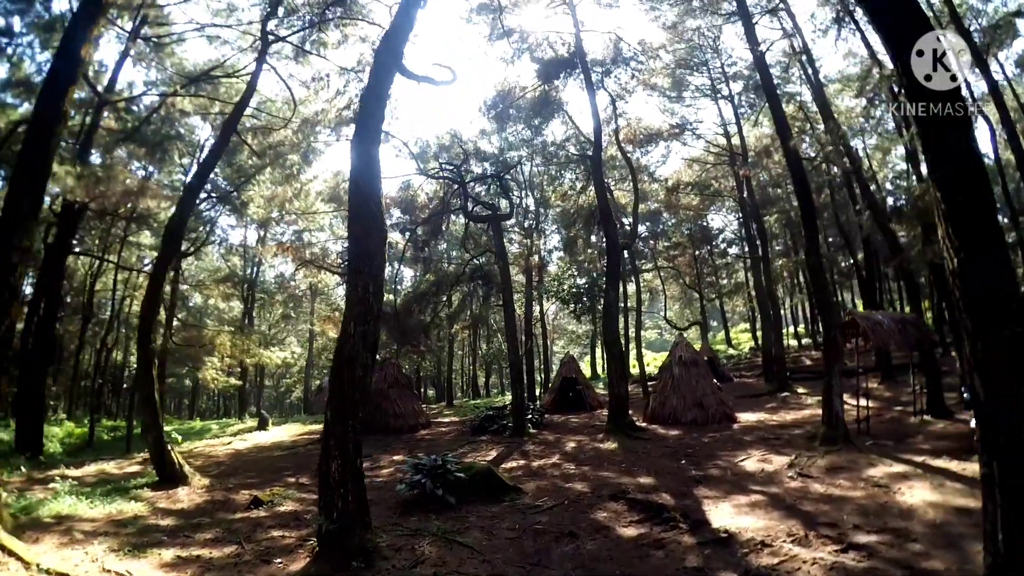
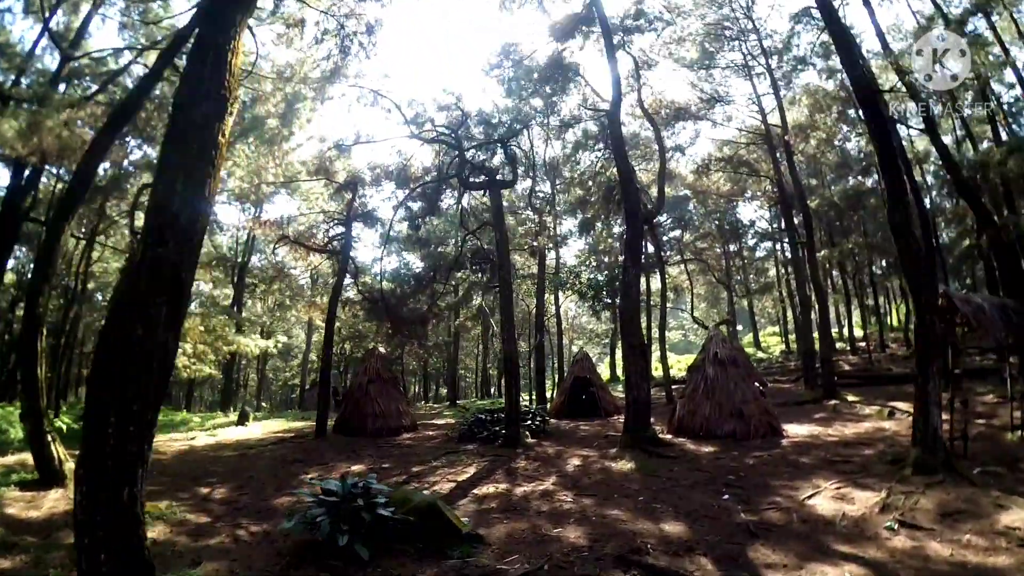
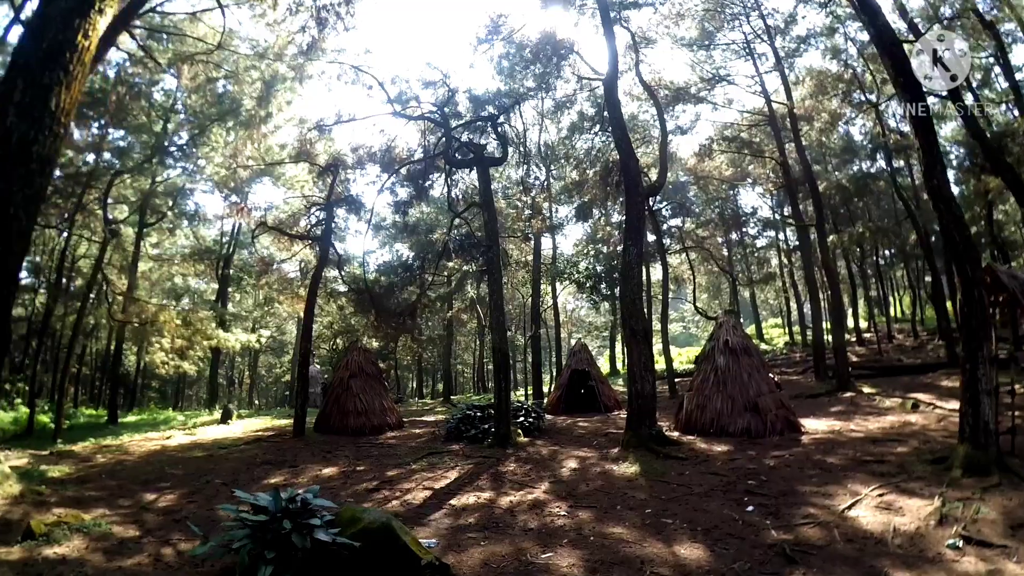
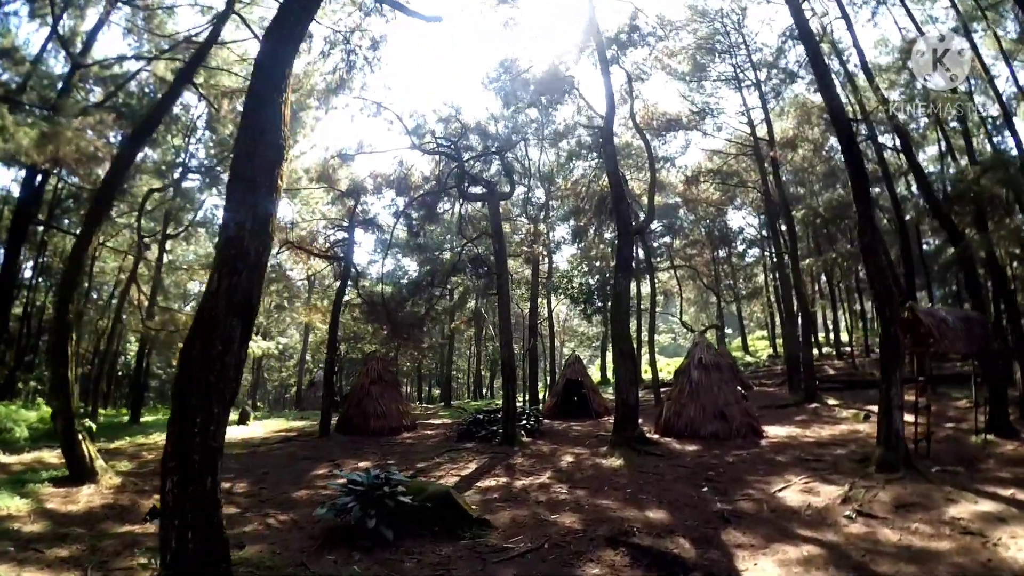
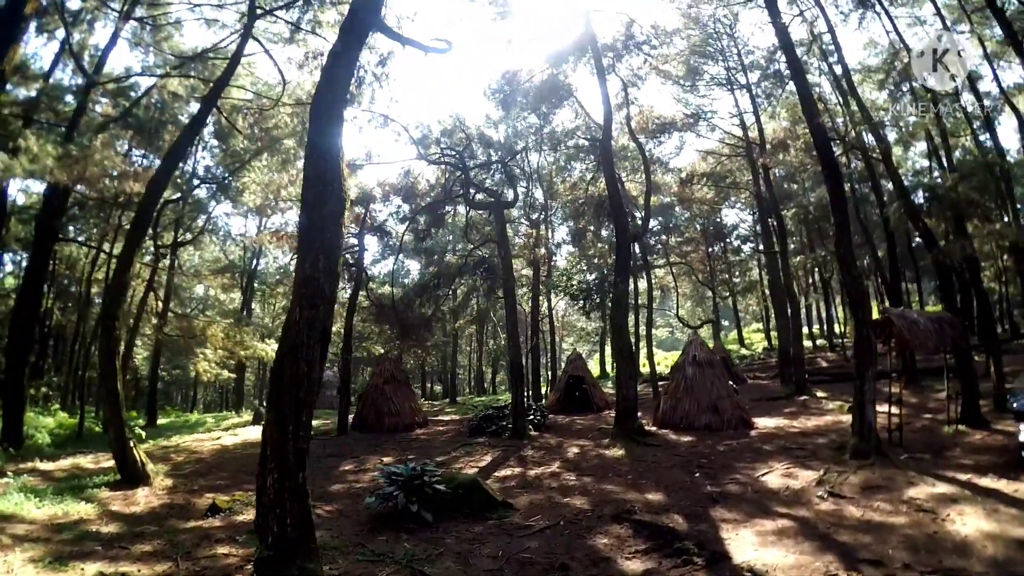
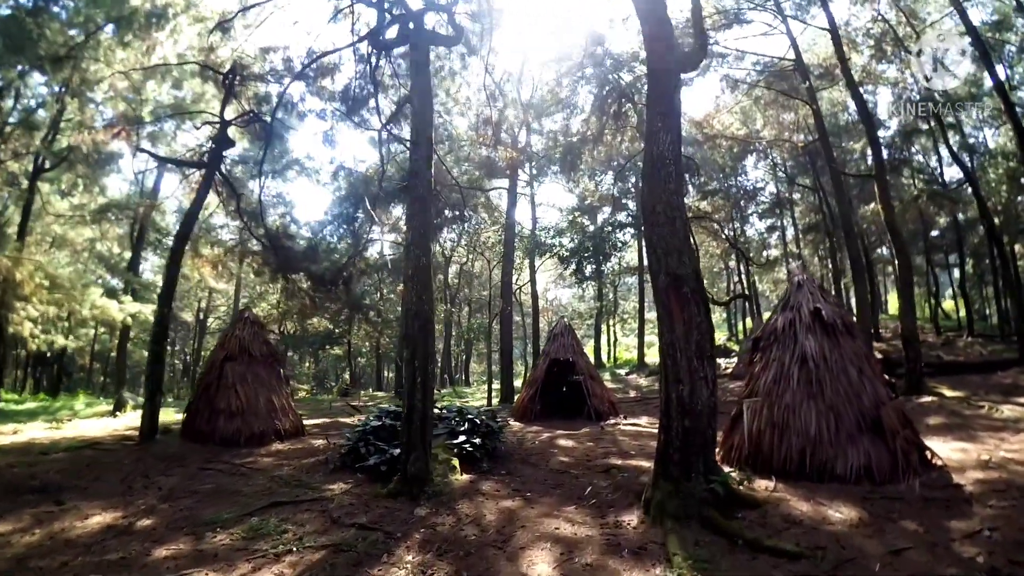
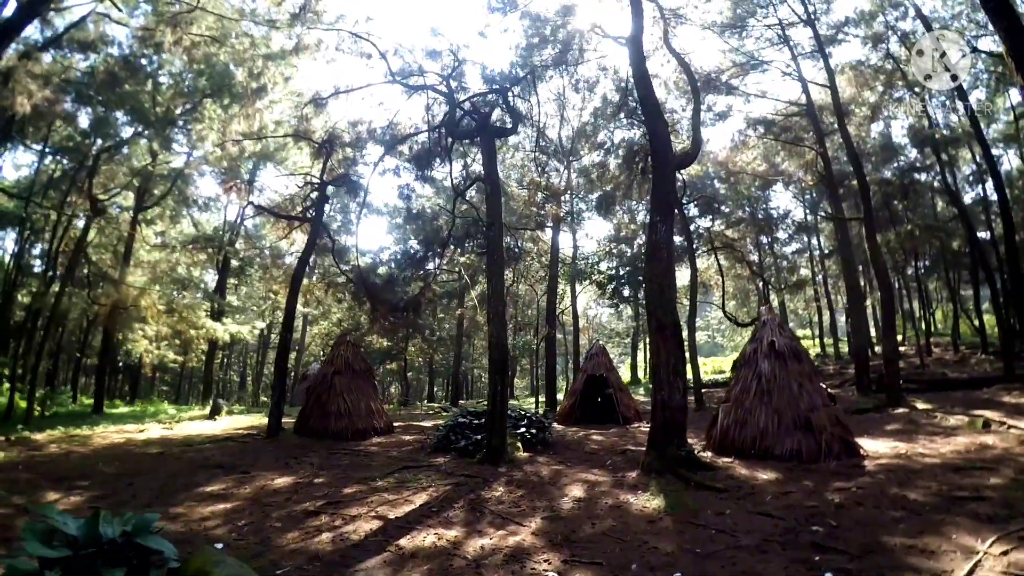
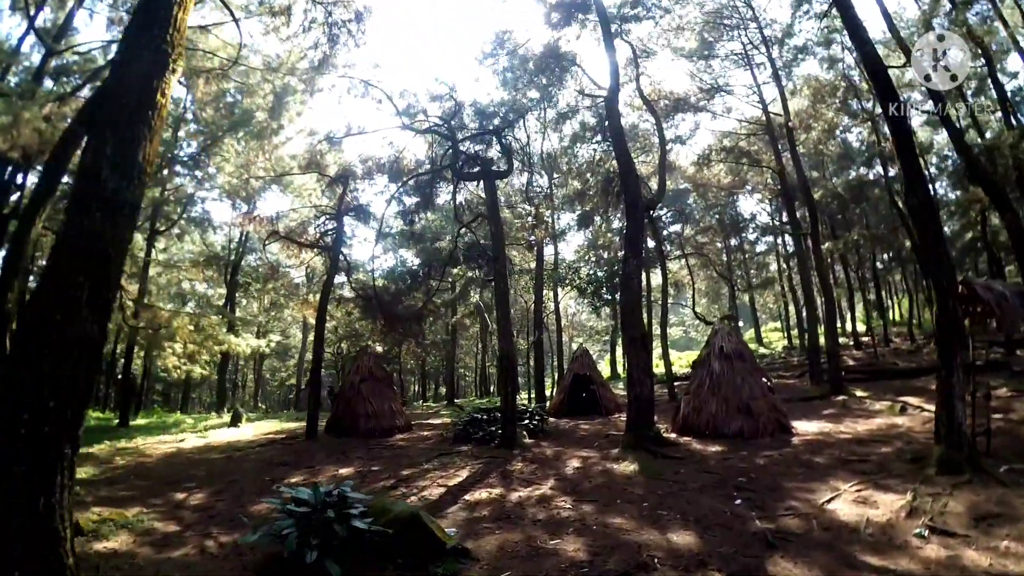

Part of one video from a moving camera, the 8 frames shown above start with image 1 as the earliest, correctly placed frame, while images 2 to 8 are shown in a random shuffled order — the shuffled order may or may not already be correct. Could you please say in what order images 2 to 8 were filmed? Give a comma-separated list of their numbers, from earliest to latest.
5, 4, 2, 8, 3, 7, 6
